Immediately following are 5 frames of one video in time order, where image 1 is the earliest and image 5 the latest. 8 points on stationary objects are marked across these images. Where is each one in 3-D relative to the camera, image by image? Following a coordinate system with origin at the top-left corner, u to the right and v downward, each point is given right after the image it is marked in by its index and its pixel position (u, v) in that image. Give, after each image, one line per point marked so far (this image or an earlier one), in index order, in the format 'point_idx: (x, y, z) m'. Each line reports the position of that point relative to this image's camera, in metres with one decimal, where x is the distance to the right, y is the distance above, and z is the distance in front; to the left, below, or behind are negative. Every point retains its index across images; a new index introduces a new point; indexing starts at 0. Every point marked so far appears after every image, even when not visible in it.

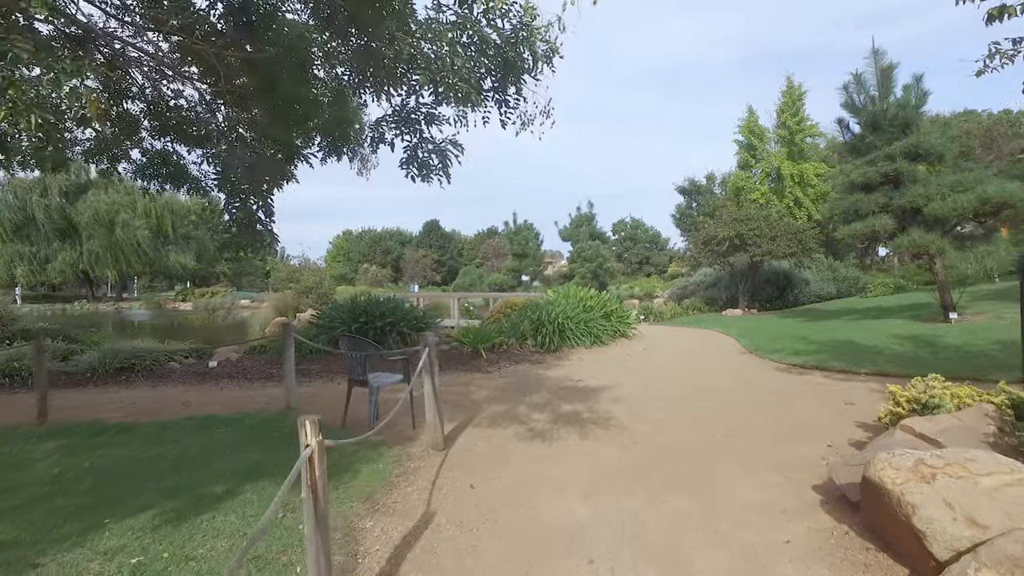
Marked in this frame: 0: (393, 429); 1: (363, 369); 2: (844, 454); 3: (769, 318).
0: (-1.1, -1.3, +6.0) m
1: (-1.4, -0.8, +6.0) m
2: (+2.5, -1.3, +4.9) m
3: (+7.0, -0.8, +17.4) m
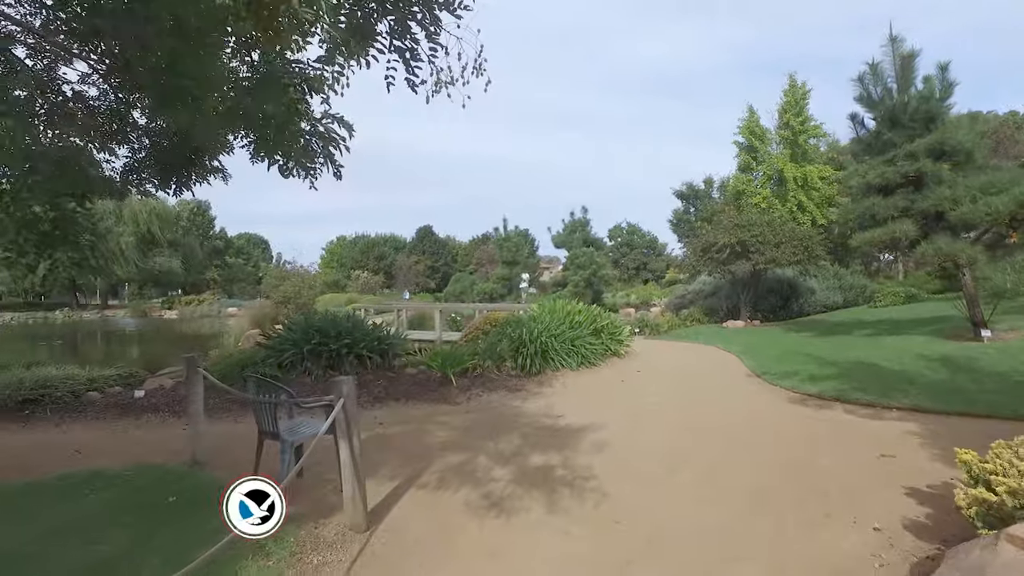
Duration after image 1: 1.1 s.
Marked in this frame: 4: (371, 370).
0: (-1.5, -1.5, +4.7) m
1: (-1.7, -1.0, +4.7) m
2: (+2.2, -1.5, +3.6) m
3: (+6.6, -1.1, +16.1) m
4: (-2.1, -1.2, +9.5) m
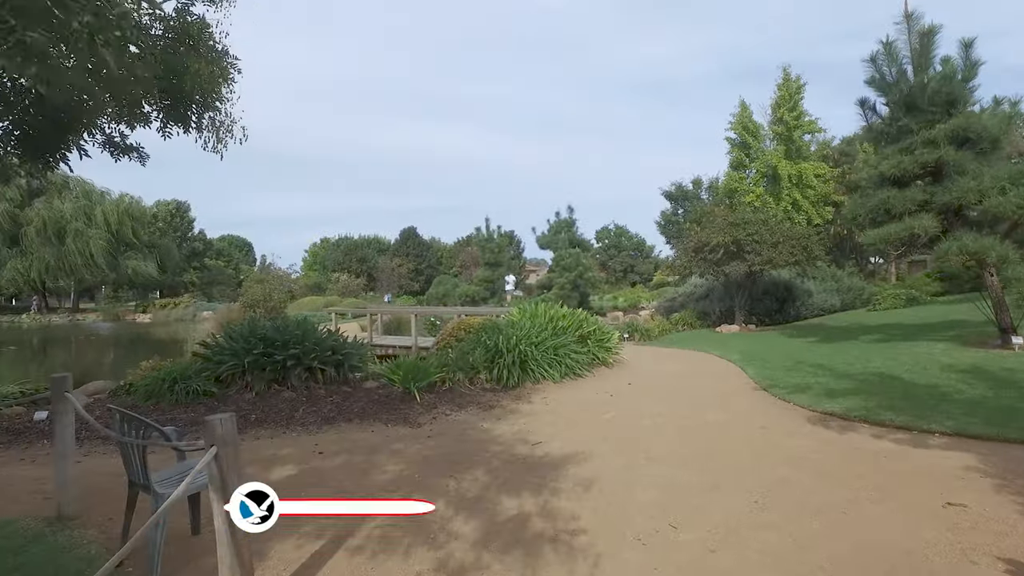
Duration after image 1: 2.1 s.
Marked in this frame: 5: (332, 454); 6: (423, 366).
0: (-1.7, -1.5, +3.5) m
1: (-2.0, -1.0, +3.5) m
2: (+2.0, -1.5, +2.5) m
3: (+6.1, -1.1, +15.1) m
4: (-2.4, -1.2, +8.2) m
5: (-1.7, -1.5, +5.9) m
6: (-1.2, -1.0, +8.6) m
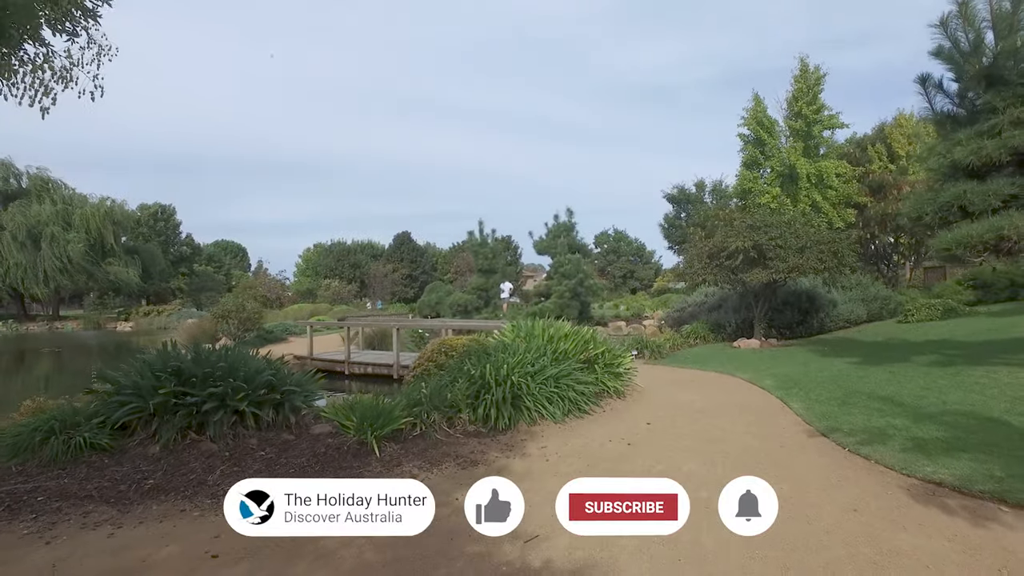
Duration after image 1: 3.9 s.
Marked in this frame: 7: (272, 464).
0: (-1.8, -1.7, +1.6) m
1: (-2.1, -1.1, +1.6) m
2: (+1.9, -1.6, +0.6) m
3: (+6.0, -1.4, +13.2) m
4: (-2.5, -1.4, +6.3) m
5: (-1.8, -1.7, +4.0) m
6: (-1.3, -1.2, +6.7) m
7: (-2.2, -1.6, +5.9) m
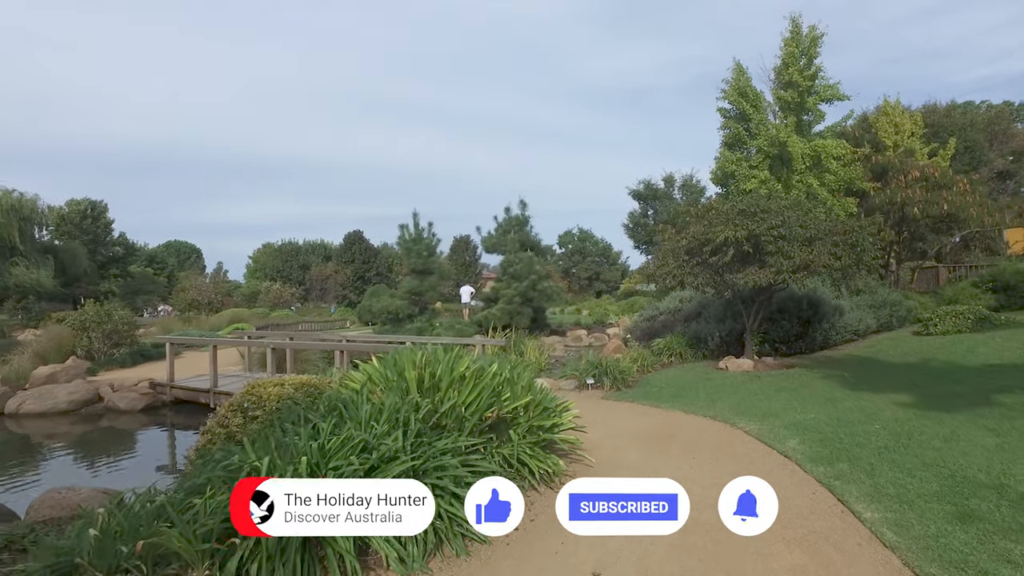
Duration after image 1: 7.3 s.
0: (-2.6, -1.7, -2.5) m
1: (-2.9, -1.2, -2.5) m
2: (+1.1, -1.6, -3.3) m
3: (+4.6, -1.4, +9.5) m
4: (-3.6, -1.5, +2.3) m
5: (-2.7, -1.8, 0.0) m
6: (-2.4, -1.3, +2.7) m
7: (-3.2, -1.7, +1.8) m
